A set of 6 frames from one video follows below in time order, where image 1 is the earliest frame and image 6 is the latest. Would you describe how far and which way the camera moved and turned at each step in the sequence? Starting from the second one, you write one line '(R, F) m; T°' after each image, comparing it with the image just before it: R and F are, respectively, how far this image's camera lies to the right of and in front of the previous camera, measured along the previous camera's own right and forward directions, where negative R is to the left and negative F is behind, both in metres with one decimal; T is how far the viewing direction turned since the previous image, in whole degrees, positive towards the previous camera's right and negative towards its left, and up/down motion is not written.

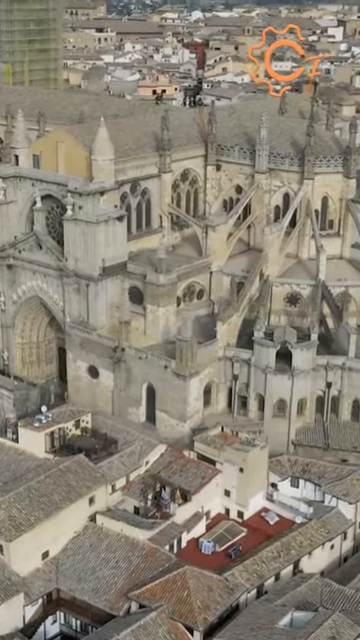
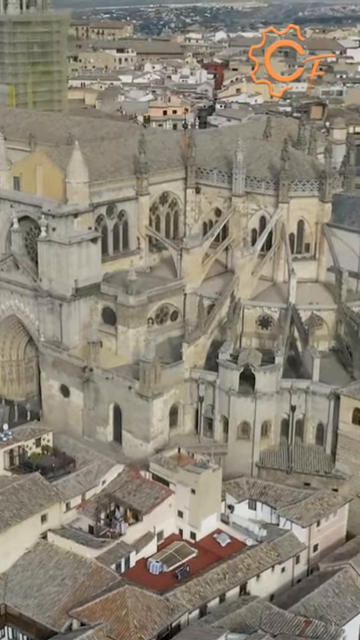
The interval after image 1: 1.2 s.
(+2.9, -0.4) m; -2°
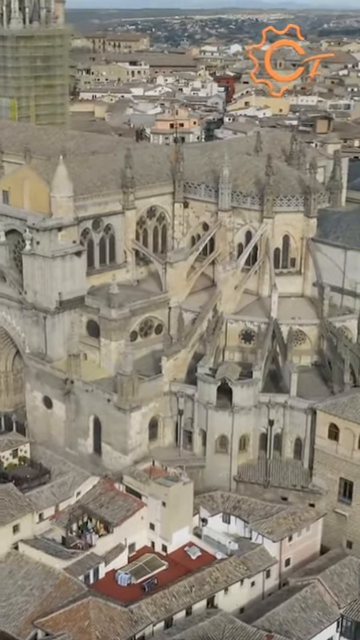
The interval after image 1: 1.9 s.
(+1.8, -0.3) m; -1°
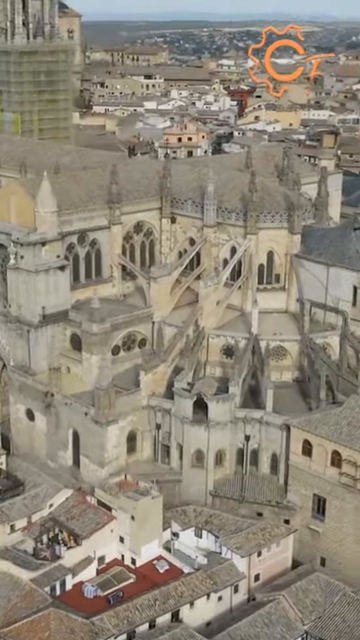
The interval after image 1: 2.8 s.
(+2.0, -0.3) m; -2°
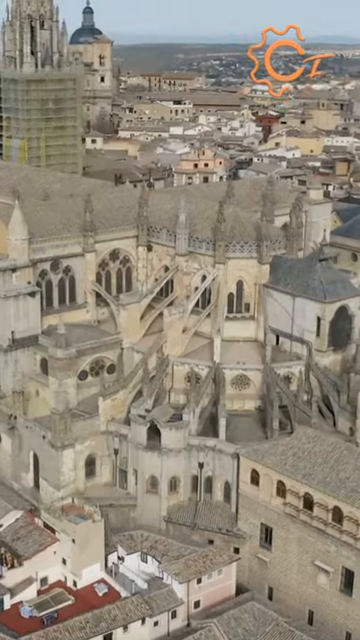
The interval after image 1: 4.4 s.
(+4.0, -0.6) m; -3°
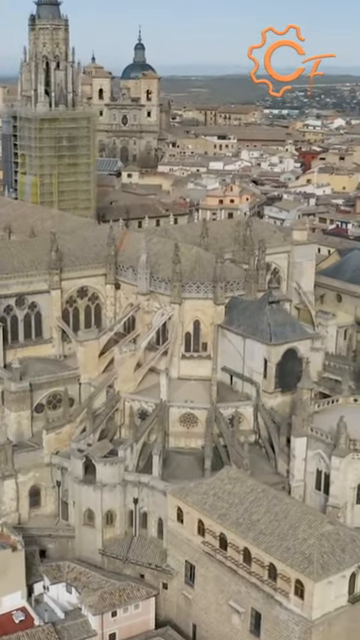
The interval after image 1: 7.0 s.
(+6.1, -0.9) m; -5°
